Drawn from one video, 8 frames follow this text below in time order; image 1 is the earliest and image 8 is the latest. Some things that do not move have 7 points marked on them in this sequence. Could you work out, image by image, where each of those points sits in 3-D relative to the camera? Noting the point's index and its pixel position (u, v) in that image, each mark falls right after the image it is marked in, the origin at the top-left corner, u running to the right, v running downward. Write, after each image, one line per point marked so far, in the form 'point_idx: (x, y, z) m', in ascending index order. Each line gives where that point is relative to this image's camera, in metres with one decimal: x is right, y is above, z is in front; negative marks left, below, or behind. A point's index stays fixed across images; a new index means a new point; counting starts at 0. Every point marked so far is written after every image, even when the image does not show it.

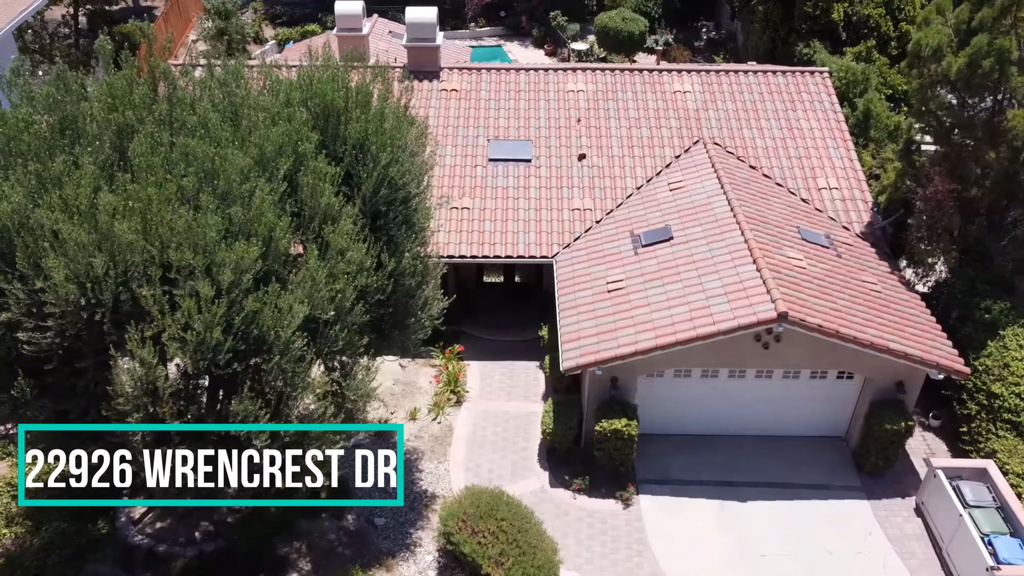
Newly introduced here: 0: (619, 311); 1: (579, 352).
0: (+2.6, -0.5, +19.2) m
1: (+1.6, -1.5, +18.5) m
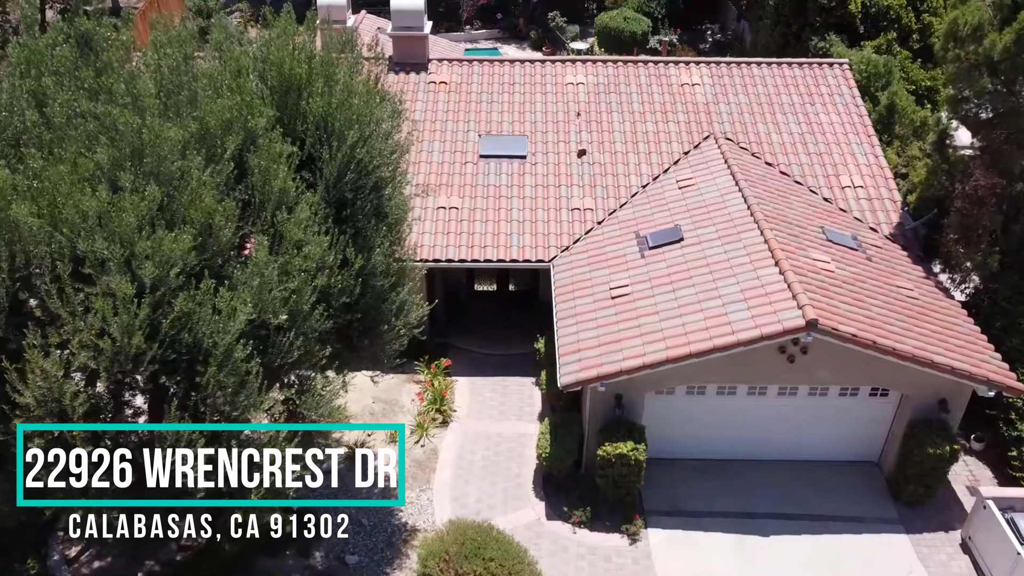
0: (+2.4, -0.7, +17.0) m
1: (+1.4, -1.6, +16.3) m
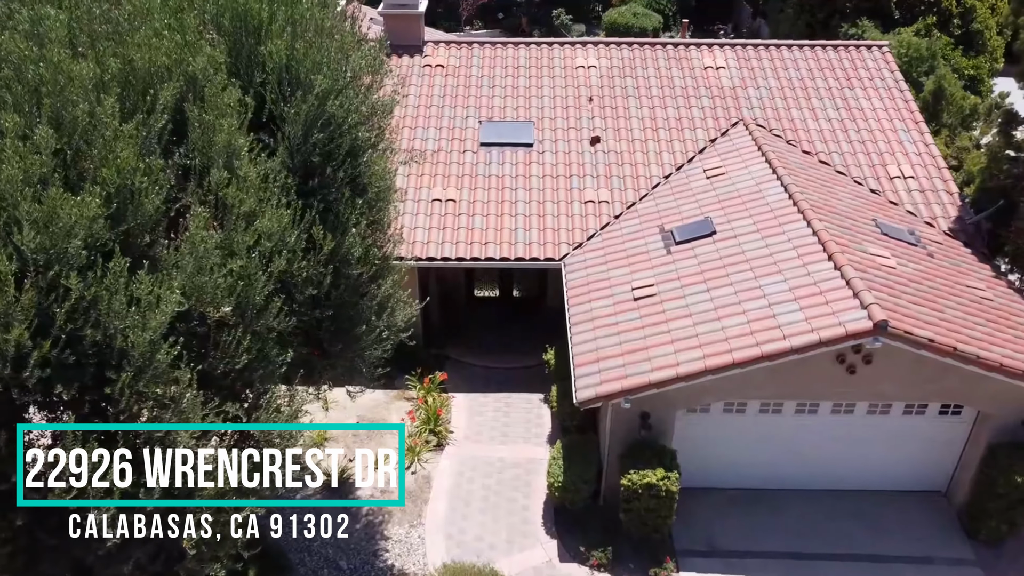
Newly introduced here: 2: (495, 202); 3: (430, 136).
0: (+2.5, -0.6, +14.4) m
1: (+1.5, -1.5, +13.7) m
2: (-0.4, +2.0, +18.4) m
3: (-2.0, +3.7, +19.7) m
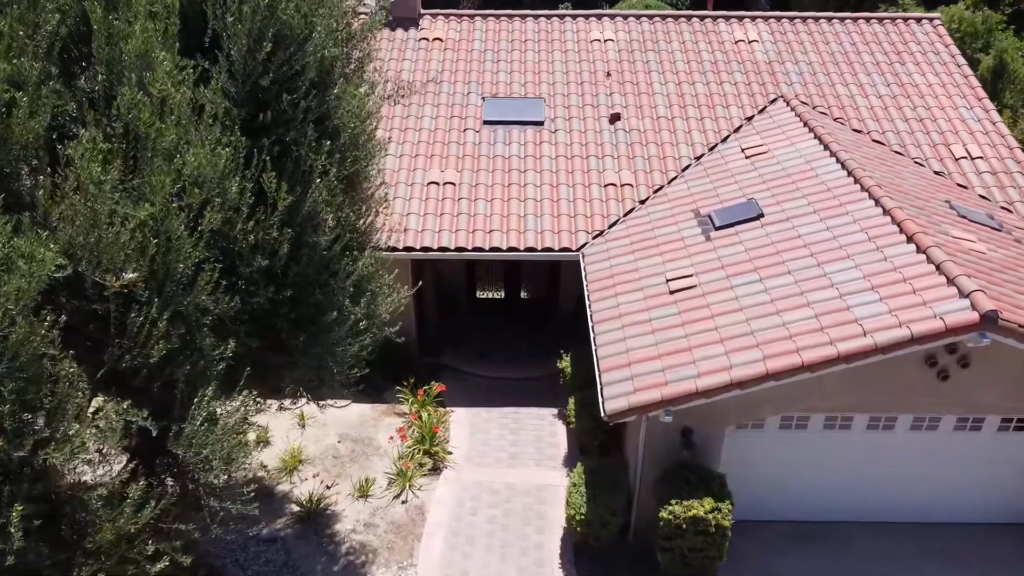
0: (+2.7, -0.5, +11.8) m
1: (+1.7, -1.3, +11.1) m
2: (-0.2, +2.0, +15.9) m
3: (-1.8, +3.7, +17.2) m
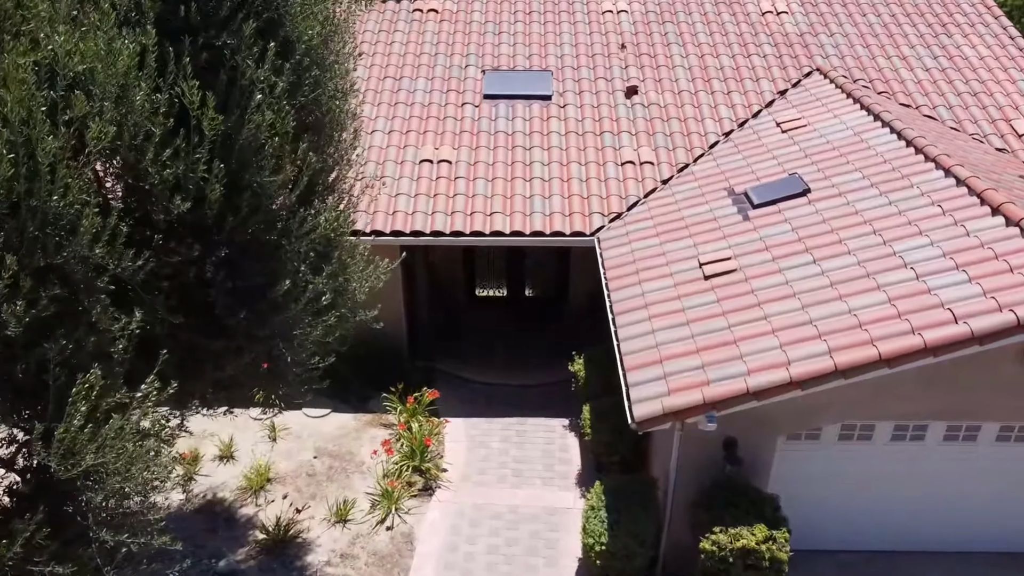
0: (+2.7, -0.2, +9.8) m
1: (+1.7, -1.1, +9.0) m
2: (-0.1, +2.1, +14.0) m
3: (-1.7, +3.8, +15.3) m
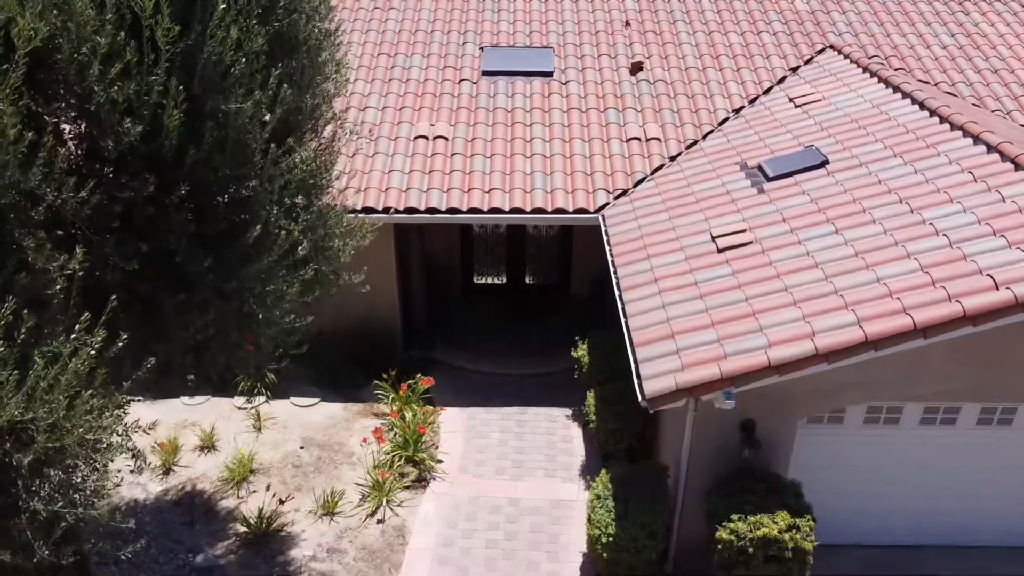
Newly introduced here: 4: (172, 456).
0: (+2.7, +0.1, +9.1) m
1: (+1.7, -0.7, +8.3) m
2: (-0.2, +2.4, +13.3) m
3: (-1.7, +4.1, +14.6) m
4: (-4.8, -2.4, +11.4) m
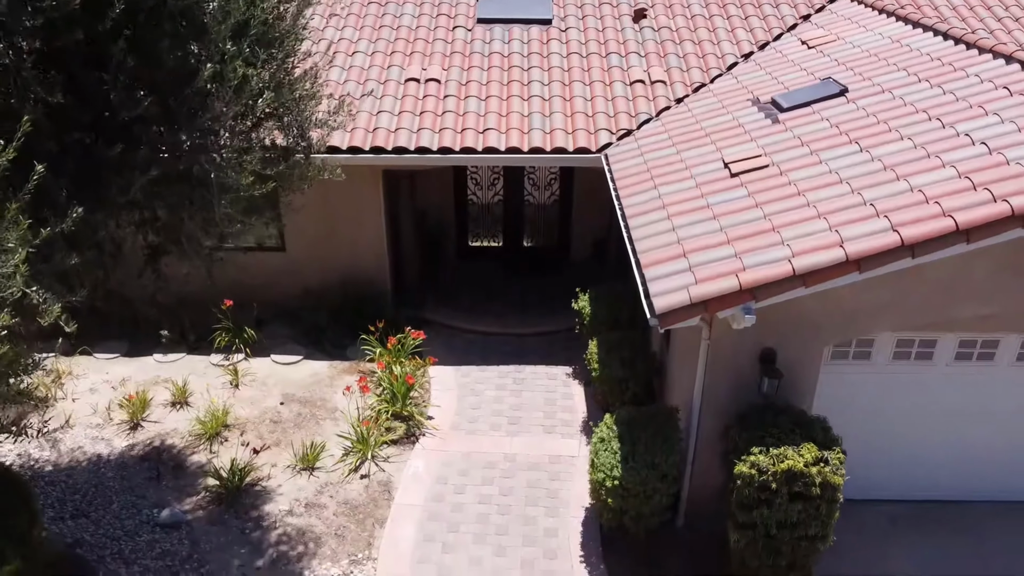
0: (+2.7, +0.9, +8.3) m
1: (+1.7, +0.1, +7.5) m
2: (-0.2, +3.2, +12.5) m
3: (-1.8, +4.8, +13.9) m
4: (-4.8, -1.6, +10.5) m
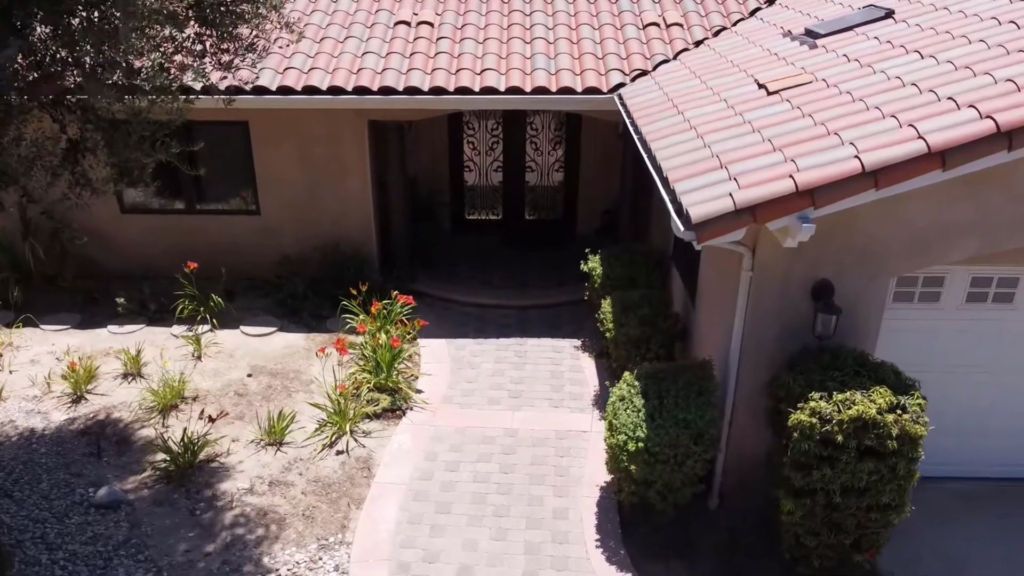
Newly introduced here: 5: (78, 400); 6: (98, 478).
0: (+2.7, +1.5, +7.0) m
1: (+1.7, +0.8, +6.2) m
2: (-0.2, +3.6, +11.3) m
3: (-1.8, +5.2, +12.8) m
4: (-4.8, -1.1, +9.1) m
5: (-4.9, -1.3, +9.1) m
6: (-4.1, -1.9, +8.0) m
